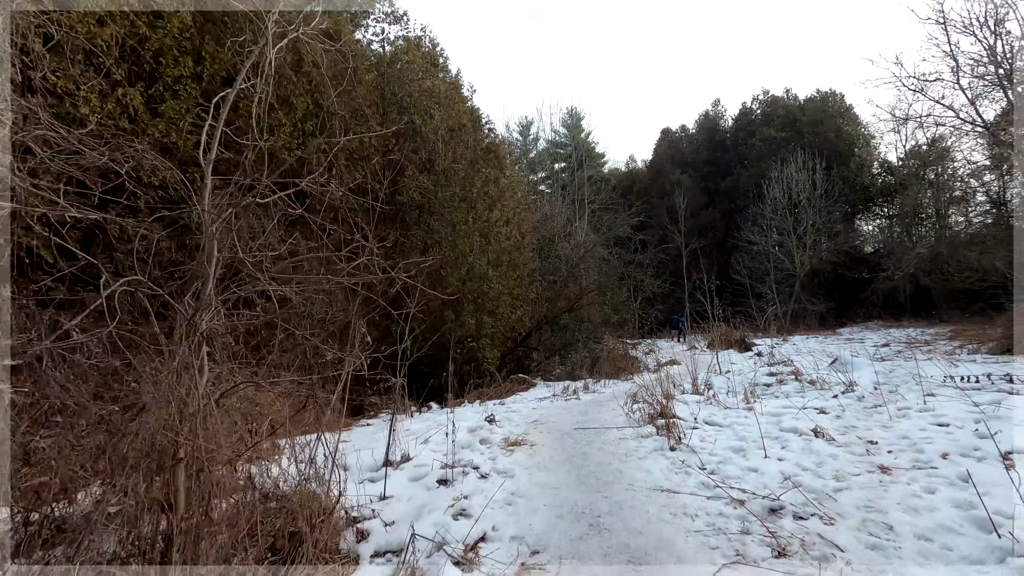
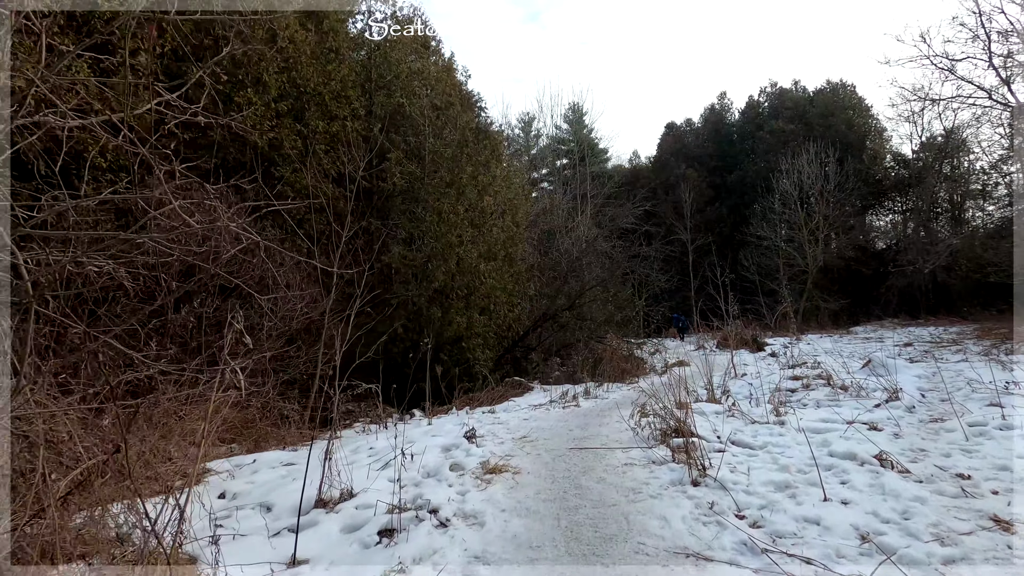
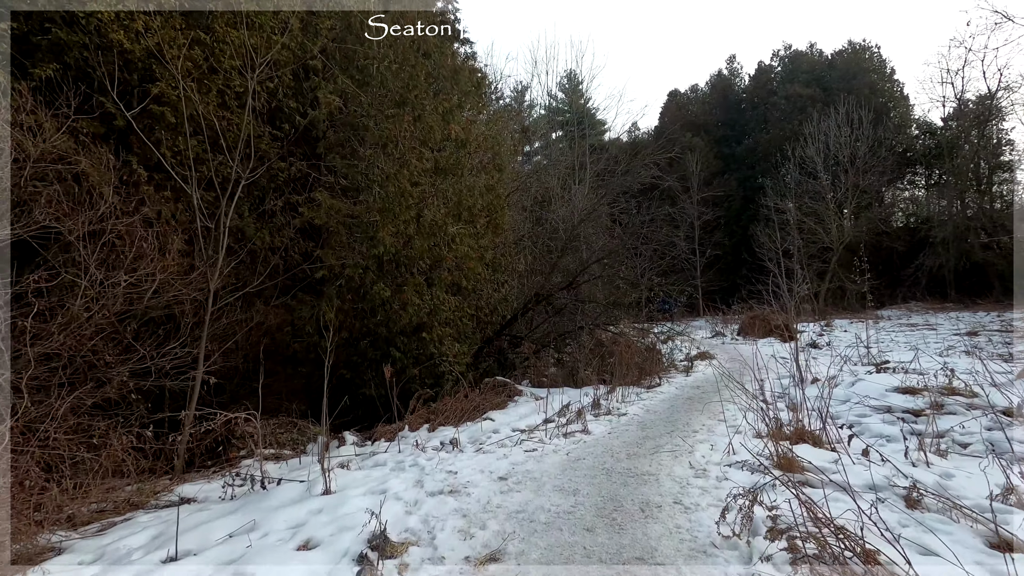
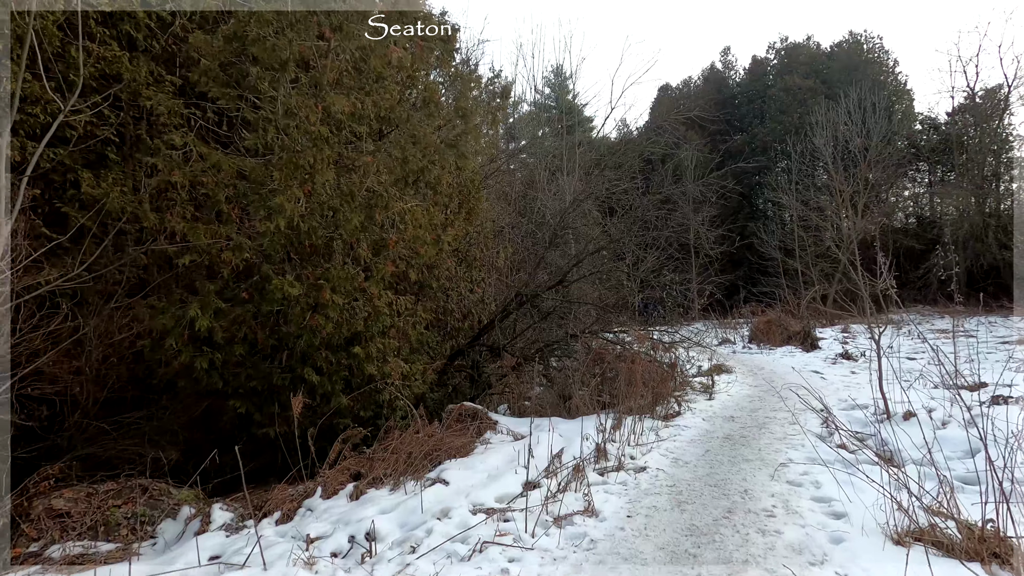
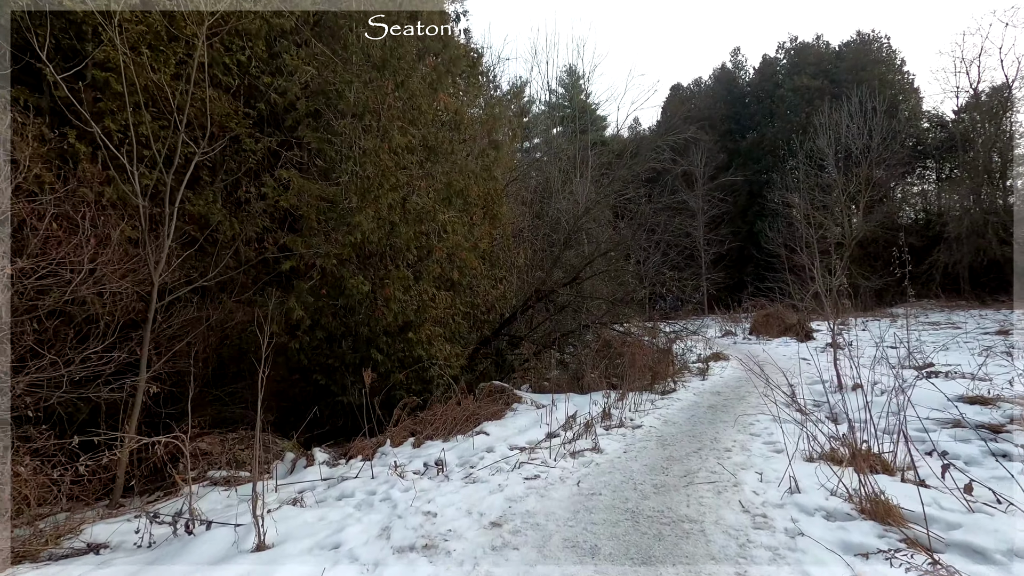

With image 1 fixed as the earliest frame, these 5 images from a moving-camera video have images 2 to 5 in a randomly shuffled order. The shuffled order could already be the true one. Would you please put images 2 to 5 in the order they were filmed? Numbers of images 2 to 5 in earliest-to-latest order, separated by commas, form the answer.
2, 3, 5, 4
